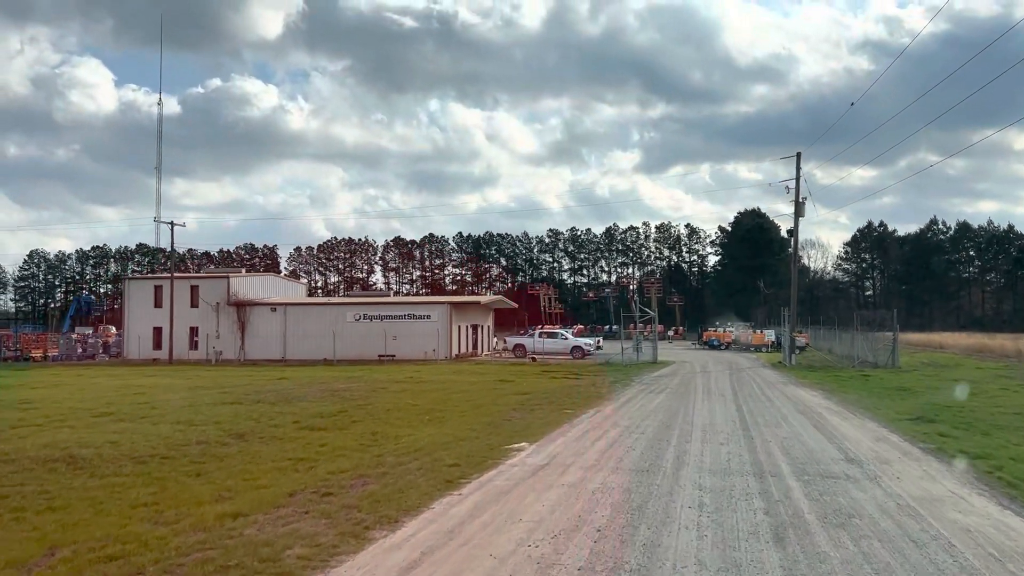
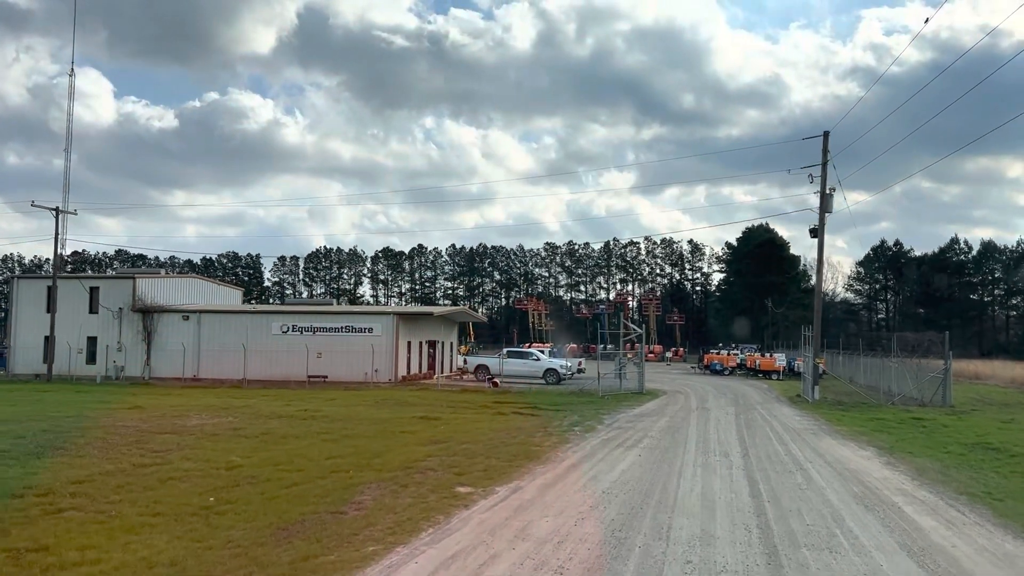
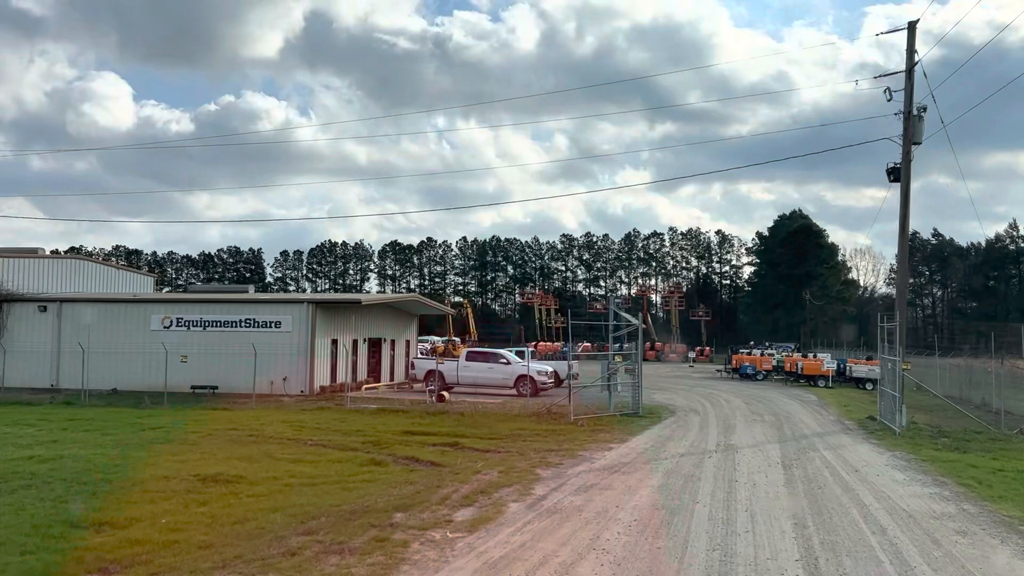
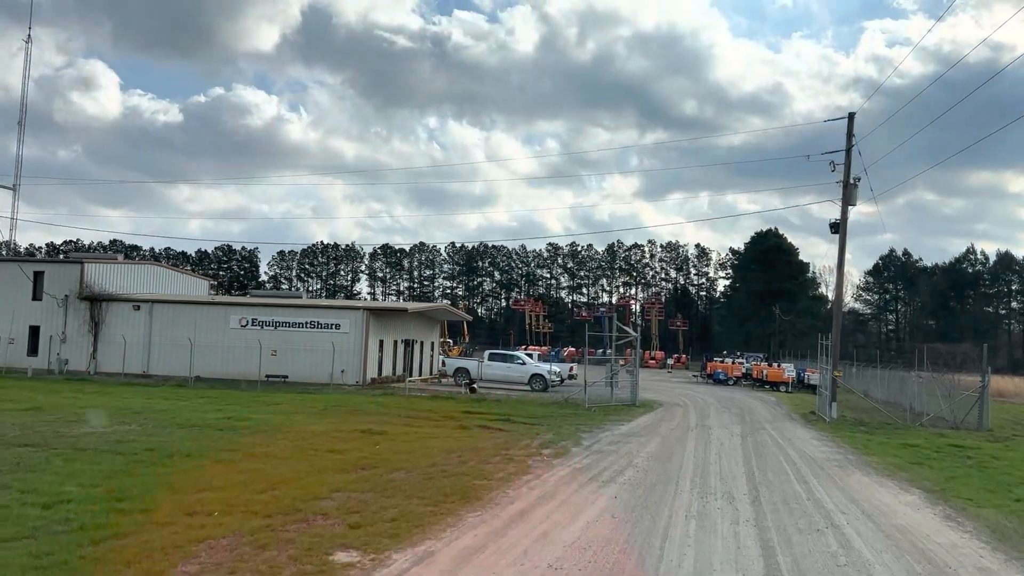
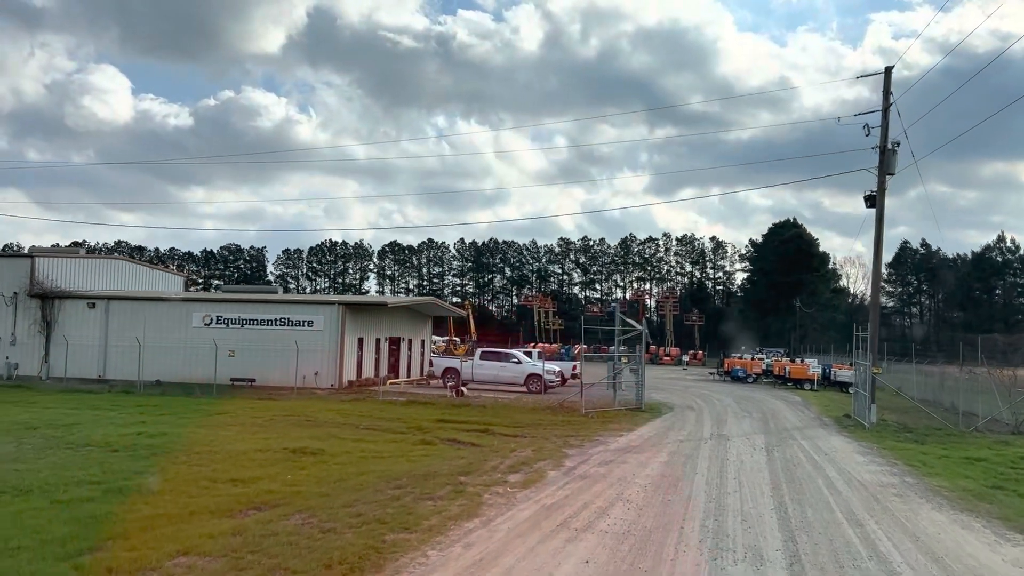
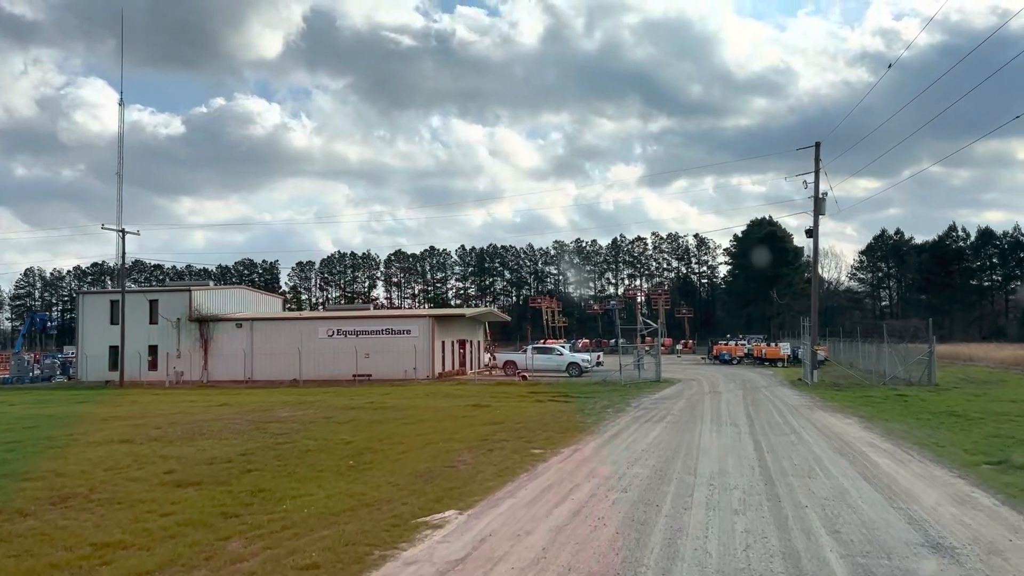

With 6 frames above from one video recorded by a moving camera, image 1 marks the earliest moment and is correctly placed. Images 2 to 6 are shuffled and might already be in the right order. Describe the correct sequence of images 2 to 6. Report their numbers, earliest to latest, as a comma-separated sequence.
6, 2, 4, 5, 3
